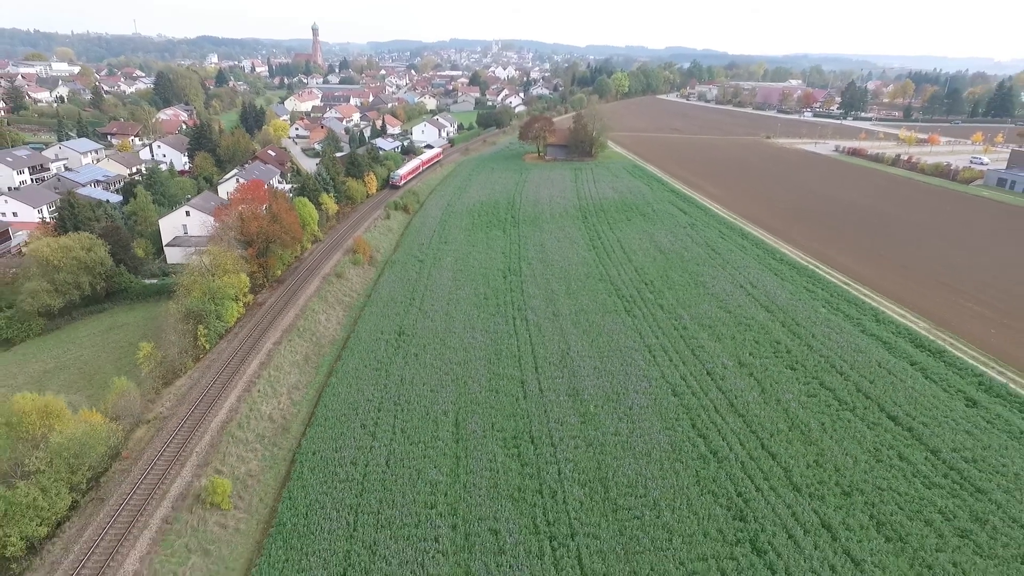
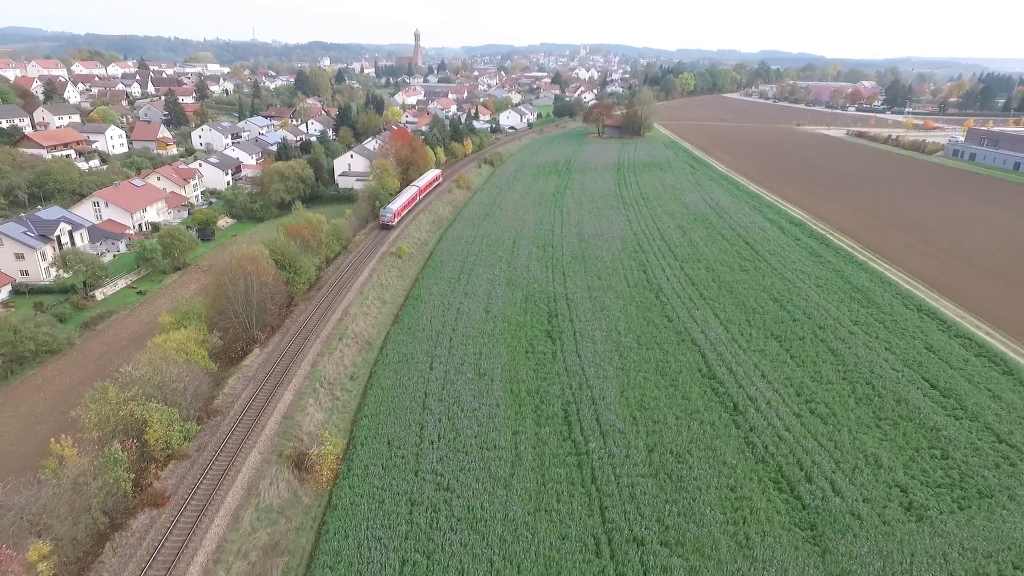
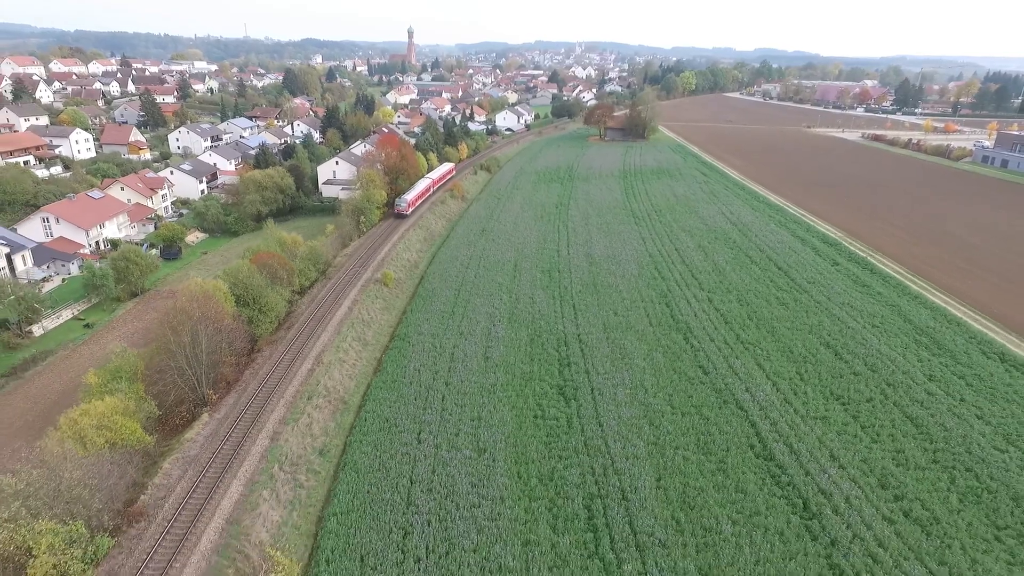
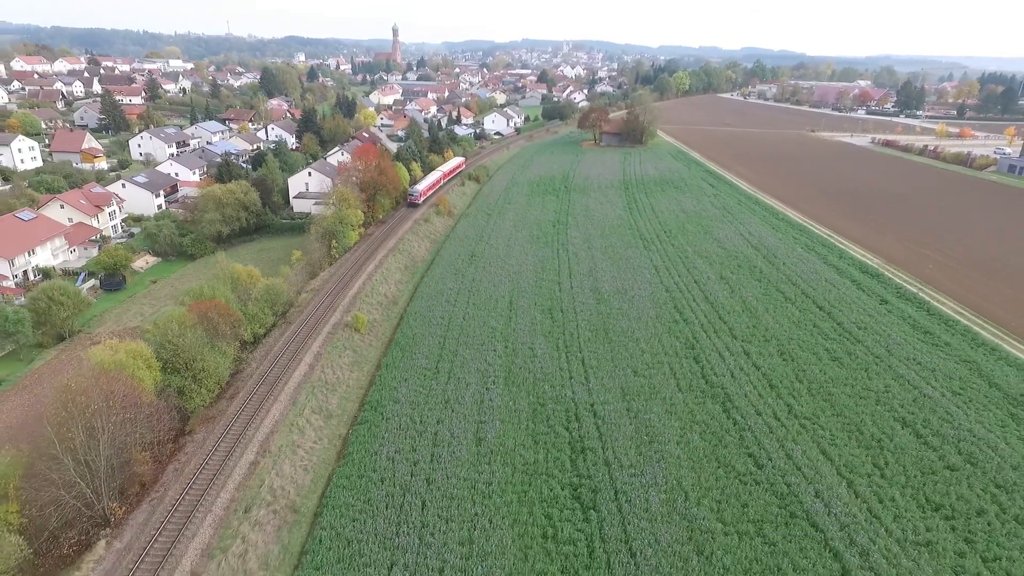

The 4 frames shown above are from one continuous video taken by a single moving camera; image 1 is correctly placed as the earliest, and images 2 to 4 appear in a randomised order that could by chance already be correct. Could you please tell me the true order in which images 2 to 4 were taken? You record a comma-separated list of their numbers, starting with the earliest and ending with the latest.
4, 3, 2
